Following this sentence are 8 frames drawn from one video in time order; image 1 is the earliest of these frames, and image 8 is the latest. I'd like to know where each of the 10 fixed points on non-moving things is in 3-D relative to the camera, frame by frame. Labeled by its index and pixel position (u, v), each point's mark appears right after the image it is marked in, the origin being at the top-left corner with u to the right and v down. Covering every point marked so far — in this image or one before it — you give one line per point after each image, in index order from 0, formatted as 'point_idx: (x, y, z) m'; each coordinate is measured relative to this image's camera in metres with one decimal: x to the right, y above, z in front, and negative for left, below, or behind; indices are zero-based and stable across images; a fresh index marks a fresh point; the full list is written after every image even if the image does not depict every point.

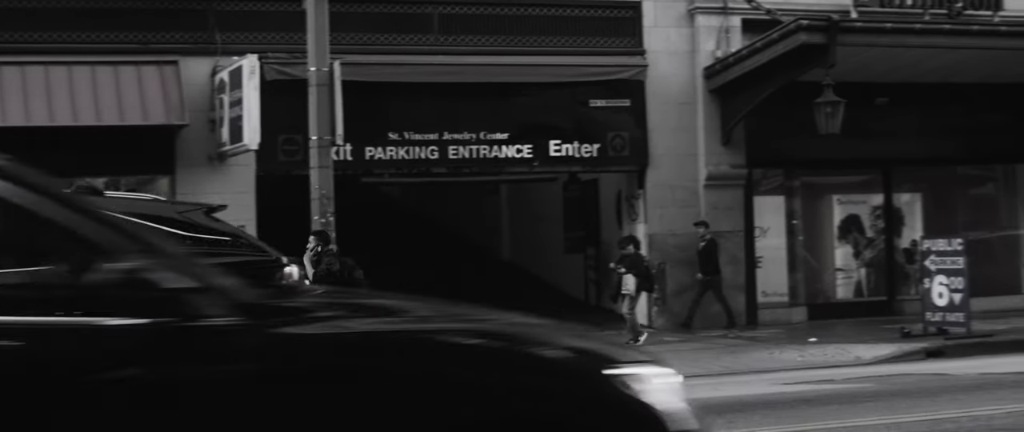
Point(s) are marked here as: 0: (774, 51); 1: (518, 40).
0: (+1.9, +1.2, +12.0) m
1: (+0.1, +1.5, +13.8) m
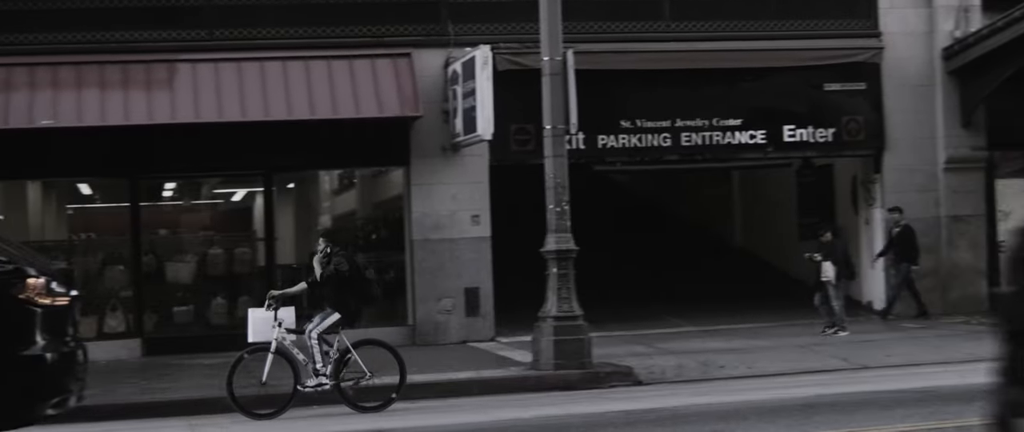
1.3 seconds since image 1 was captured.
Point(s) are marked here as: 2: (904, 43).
0: (+3.6, +1.3, +11.7) m
1: (+2.0, +1.6, +13.7) m
2: (+3.5, +1.5, +14.5) m
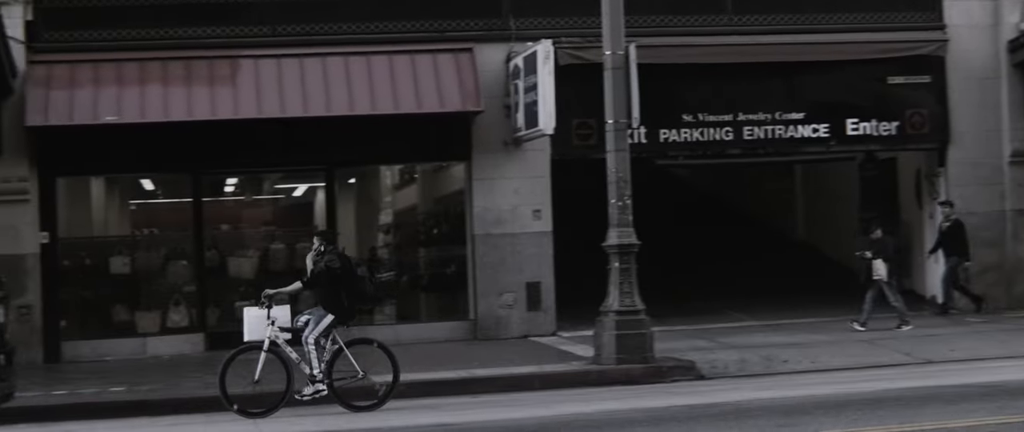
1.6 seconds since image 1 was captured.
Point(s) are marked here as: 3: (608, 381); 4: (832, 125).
0: (+4.1, +1.4, +11.6) m
1: (+2.5, +1.6, +13.6) m
2: (+4.0, +1.6, +14.4) m
3: (+0.7, -1.3, +12.6) m
4: (+2.6, +0.8, +13.5) m
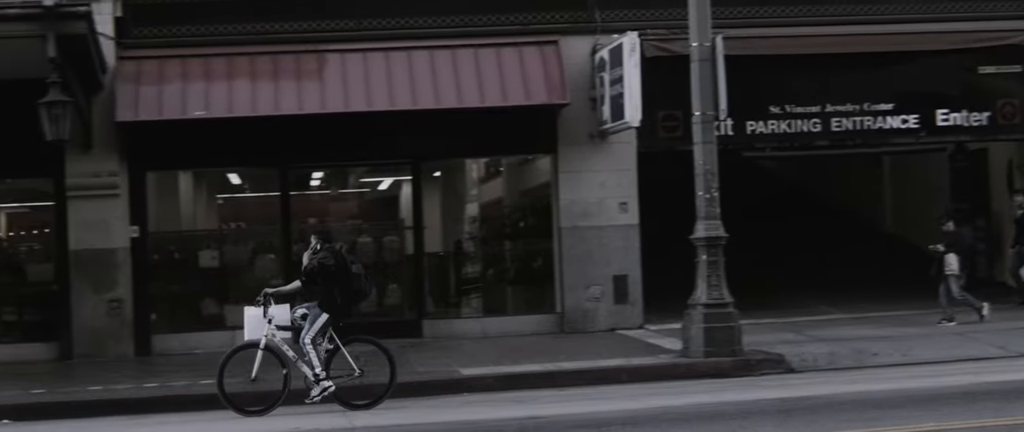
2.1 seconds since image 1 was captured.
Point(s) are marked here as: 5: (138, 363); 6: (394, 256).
0: (+4.7, +1.4, +11.4) m
1: (+3.2, +1.7, +13.5) m
2: (+4.7, +1.7, +14.2) m
3: (+1.4, -1.2, +12.5) m
4: (+3.3, +0.8, +13.4) m
5: (-3.0, -1.2, +13.1) m
6: (-1.0, -0.4, +14.3) m
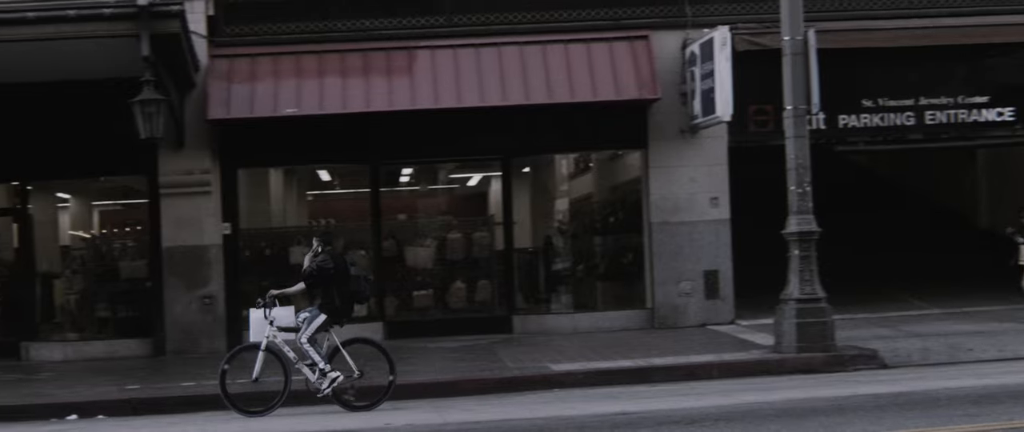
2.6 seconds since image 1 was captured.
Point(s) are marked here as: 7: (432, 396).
0: (+5.4, +1.5, +11.2) m
1: (+3.9, +1.8, +13.4) m
2: (+5.5, +1.7, +14.0) m
3: (+2.1, -1.2, +12.5) m
4: (+4.1, +0.9, +13.3) m
5: (-2.3, -1.2, +13.2) m
6: (-0.2, -0.3, +14.3) m
7: (-0.6, -1.3, +11.8) m
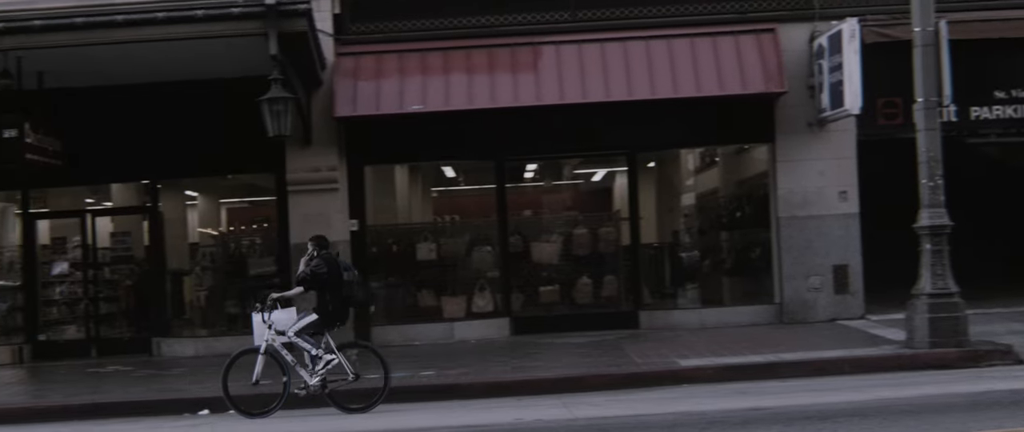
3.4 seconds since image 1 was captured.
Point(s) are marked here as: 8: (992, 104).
0: (+6.3, +1.6, +10.9) m
1: (+5.0, +1.8, +13.1) m
2: (+6.6, +1.8, +13.7) m
3: (+3.1, -1.1, +12.3) m
4: (+5.1, +0.9, +13.0) m
5: (-1.2, -1.1, +13.3) m
6: (+0.8, -0.3, +14.2) m
7: (+0.4, -1.3, +11.8) m
8: (+3.7, +0.9, +12.6) m
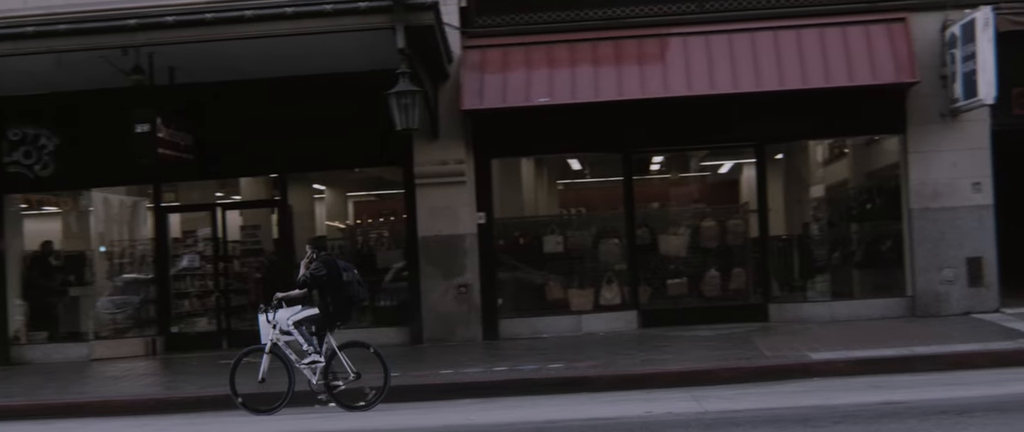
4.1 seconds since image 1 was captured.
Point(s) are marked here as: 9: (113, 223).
0: (+7.2, +1.6, +10.5) m
1: (+6.0, +1.9, +12.8) m
2: (+7.6, +1.9, +13.2) m
3: (+4.1, -1.1, +12.1) m
4: (+6.1, +1.0, +12.6) m
5: (-0.2, -1.1, +13.3) m
6: (+1.9, -0.2, +14.1) m
7: (+1.3, -1.2, +11.8) m
8: (+4.7, +0.9, +12.4) m
9: (-3.6, -0.1, +14.6) m
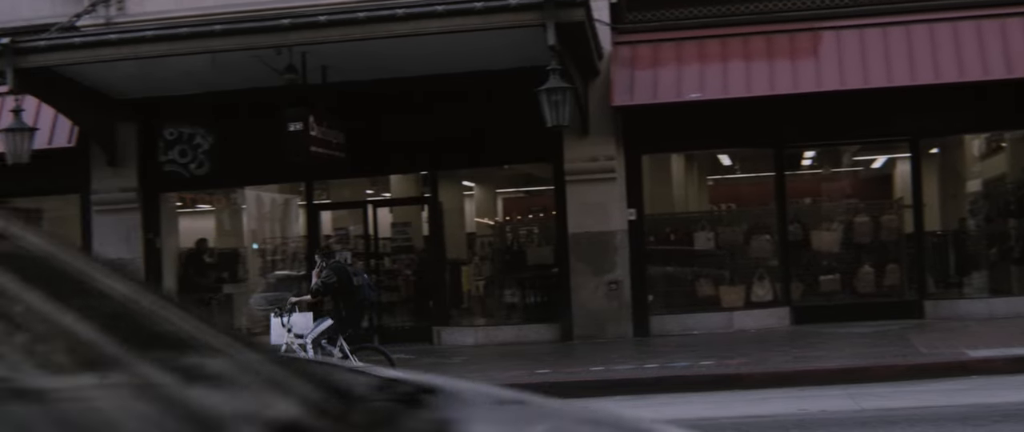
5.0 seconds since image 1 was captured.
0: (+8.2, +1.7, +10.0) m
1: (+7.1, +1.9, +12.3) m
2: (+8.8, +1.9, +12.7) m
3: (+5.2, -1.0, +11.7) m
4: (+7.3, +1.1, +12.2) m
5: (+1.0, -1.0, +13.3) m
6: (+3.2, -0.2, +14.0) m
7: (+2.4, -1.2, +11.6) m
8: (+5.9, +1.0, +12.0) m
9: (-2.2, 0.0, +14.8) m
